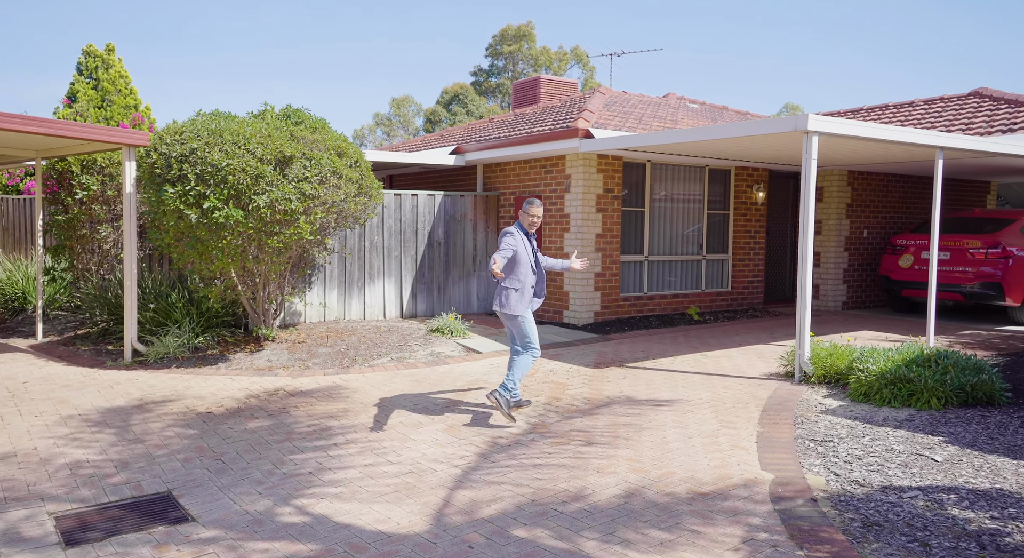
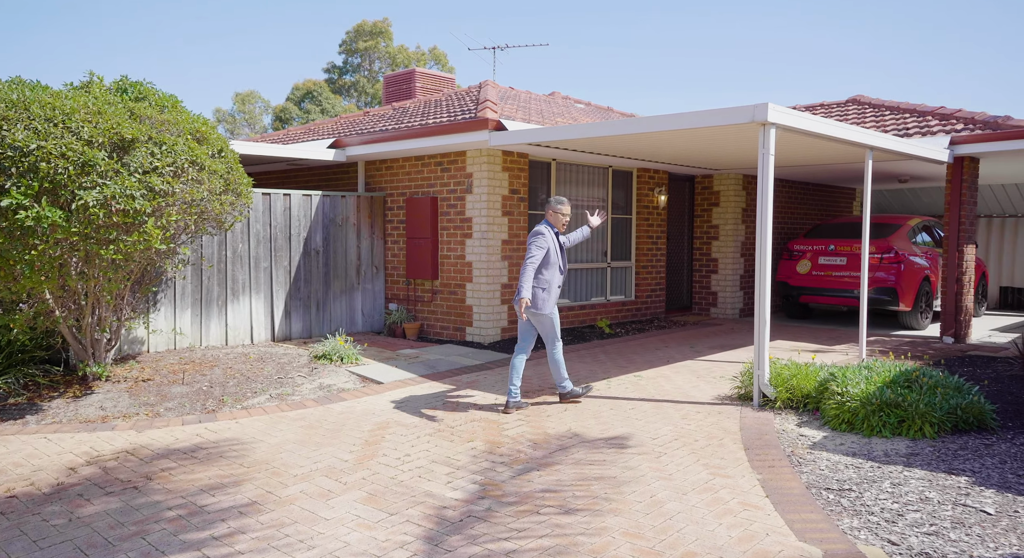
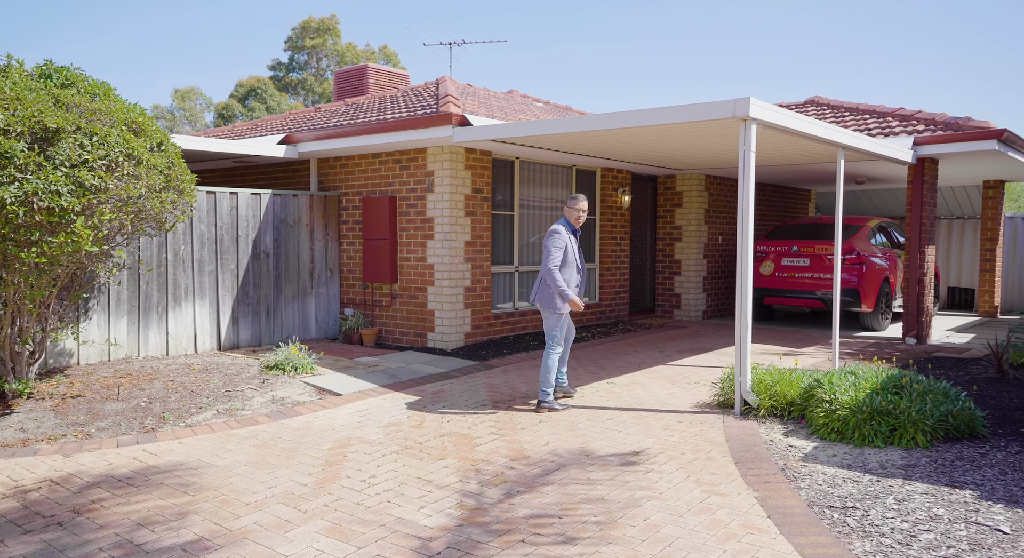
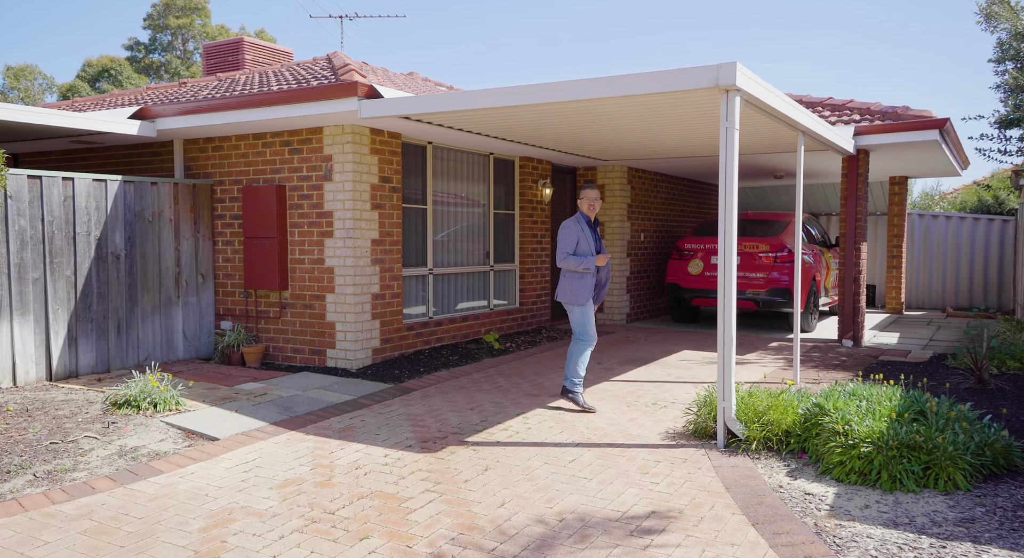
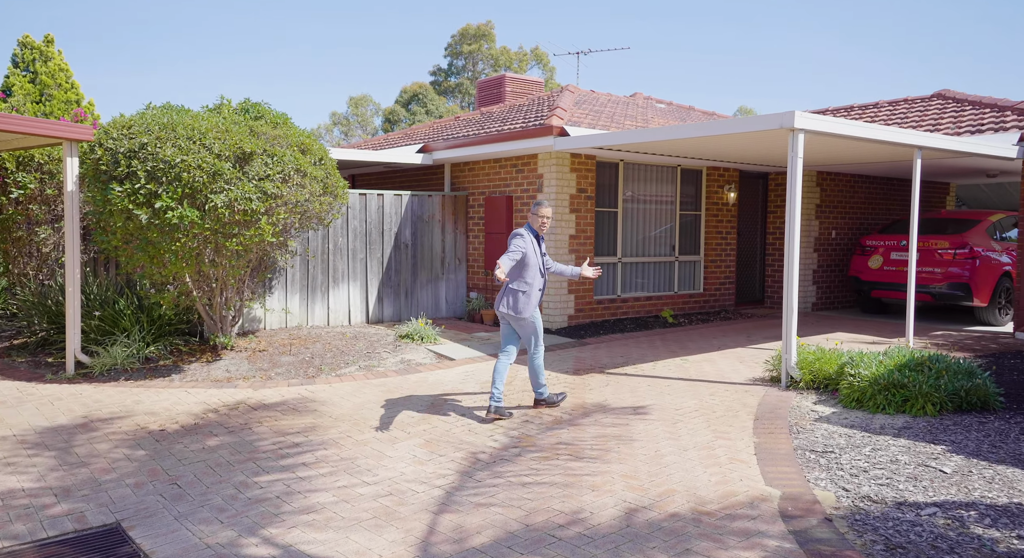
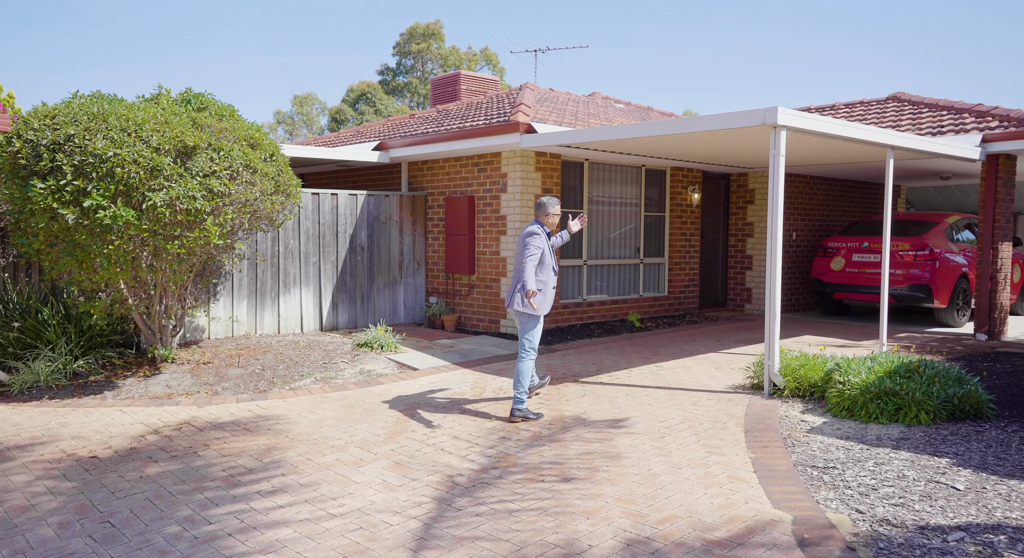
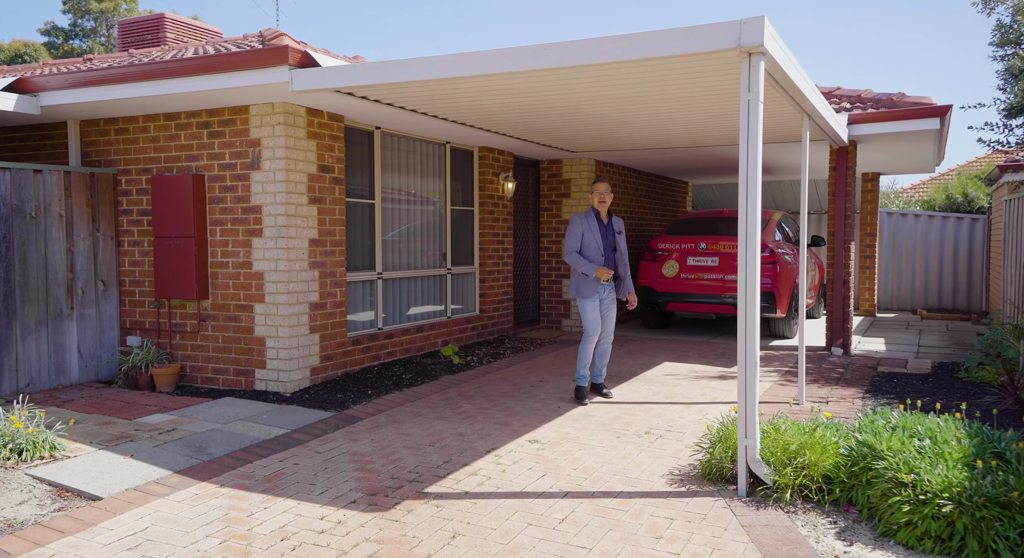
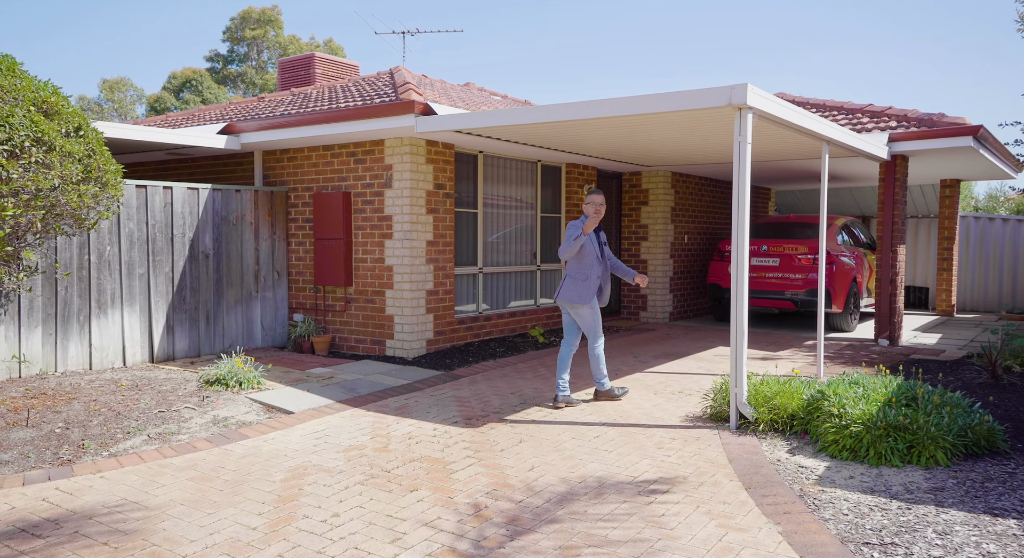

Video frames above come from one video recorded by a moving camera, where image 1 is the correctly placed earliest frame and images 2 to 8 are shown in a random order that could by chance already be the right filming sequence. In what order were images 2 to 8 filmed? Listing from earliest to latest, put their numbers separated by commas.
5, 6, 2, 3, 8, 4, 7
